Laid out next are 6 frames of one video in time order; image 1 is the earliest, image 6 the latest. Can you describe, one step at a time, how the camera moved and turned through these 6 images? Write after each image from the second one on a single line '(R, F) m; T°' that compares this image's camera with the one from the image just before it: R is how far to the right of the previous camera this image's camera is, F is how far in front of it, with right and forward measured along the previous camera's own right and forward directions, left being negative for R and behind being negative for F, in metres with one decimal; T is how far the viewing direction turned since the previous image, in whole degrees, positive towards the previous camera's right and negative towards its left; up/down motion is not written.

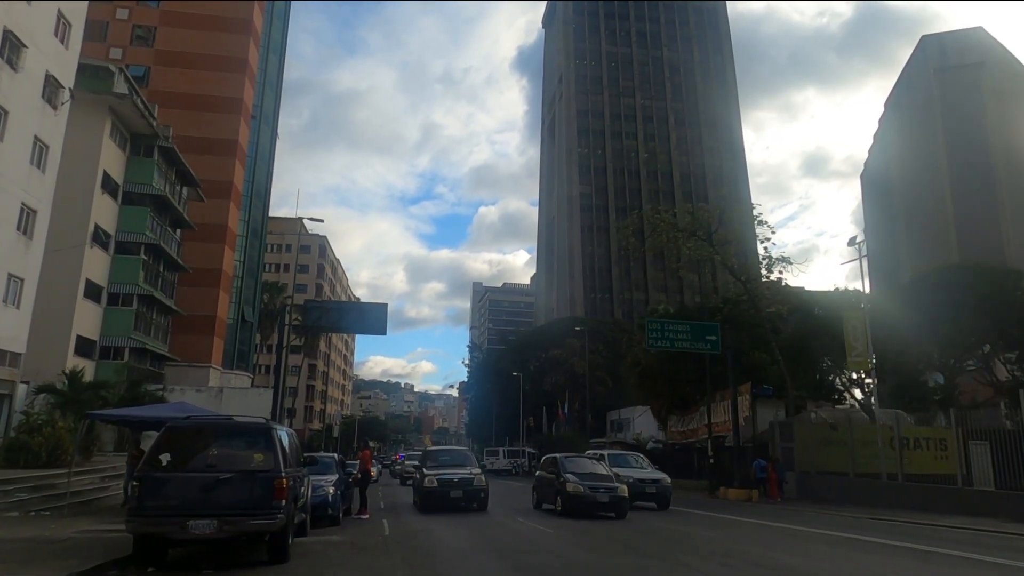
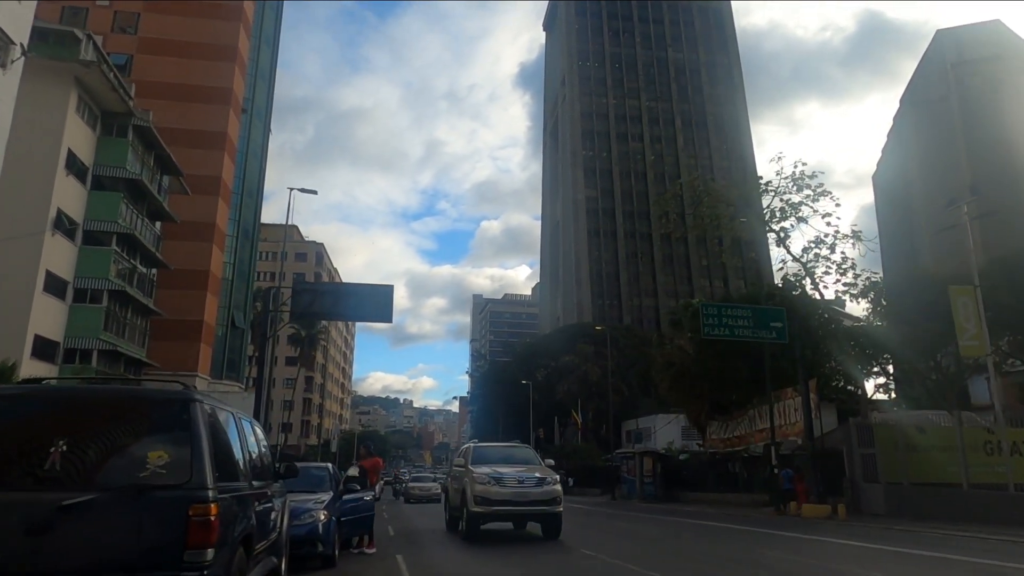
(-0.8, +3.8) m; 0°
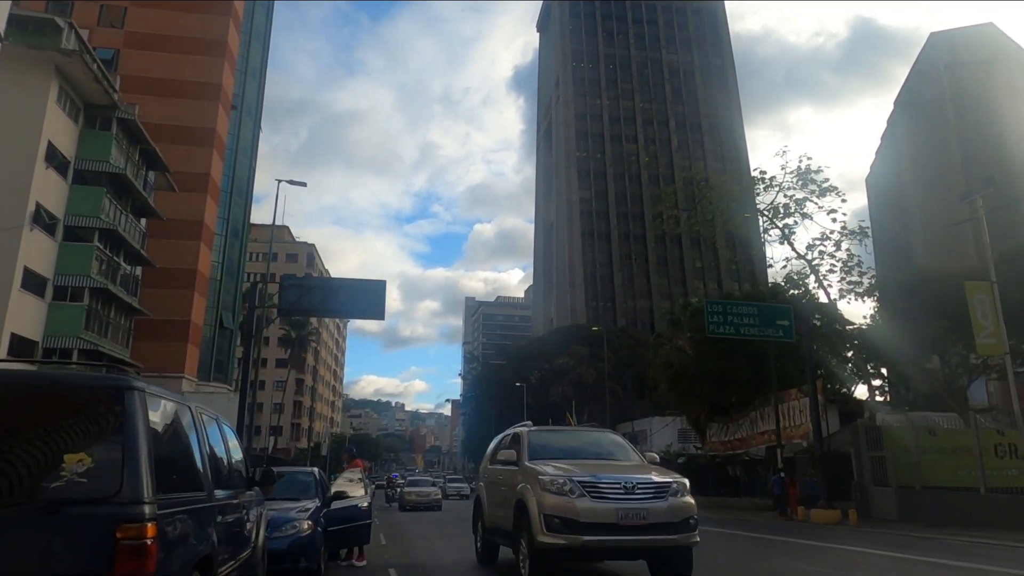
(-0.1, +0.8) m; +1°
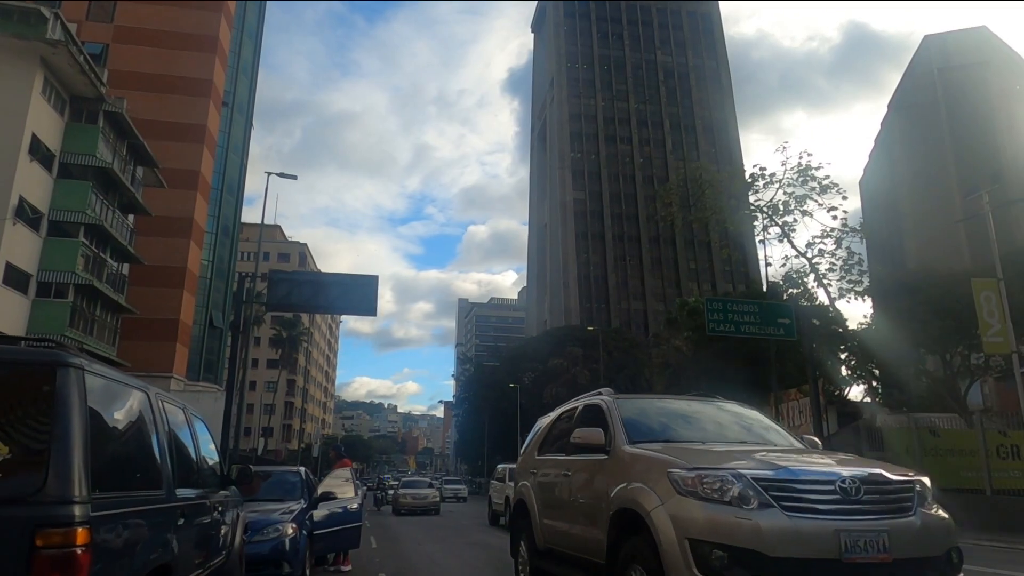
(-0.1, +0.5) m; +1°
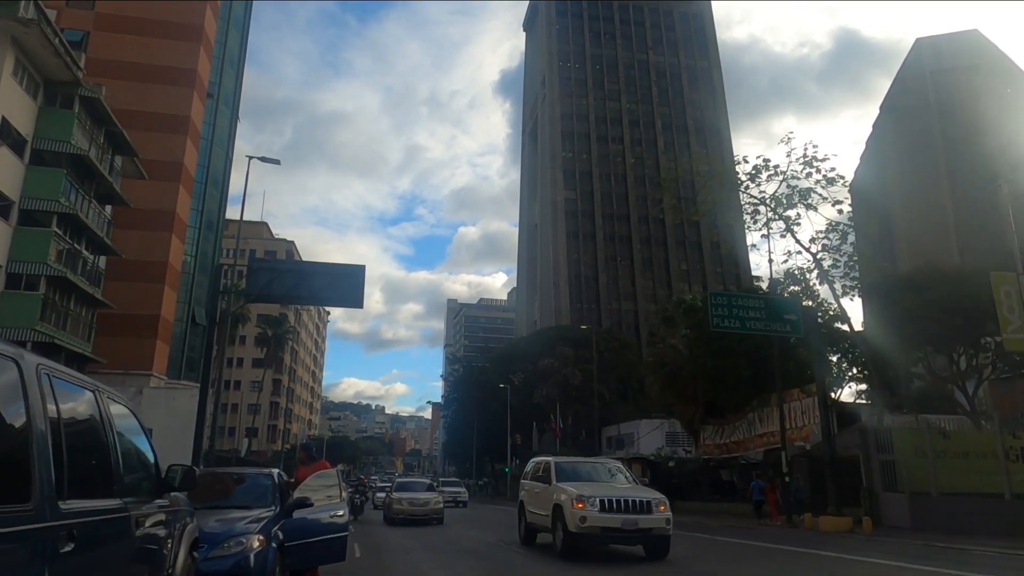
(-0.1, +1.0) m; +1°
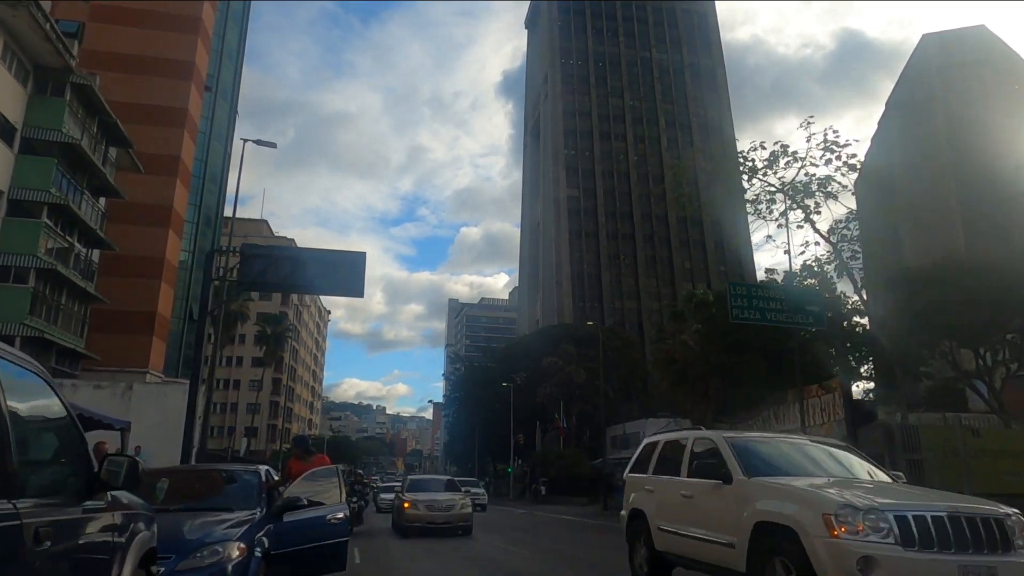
(-0.2, +0.9) m; 0°
